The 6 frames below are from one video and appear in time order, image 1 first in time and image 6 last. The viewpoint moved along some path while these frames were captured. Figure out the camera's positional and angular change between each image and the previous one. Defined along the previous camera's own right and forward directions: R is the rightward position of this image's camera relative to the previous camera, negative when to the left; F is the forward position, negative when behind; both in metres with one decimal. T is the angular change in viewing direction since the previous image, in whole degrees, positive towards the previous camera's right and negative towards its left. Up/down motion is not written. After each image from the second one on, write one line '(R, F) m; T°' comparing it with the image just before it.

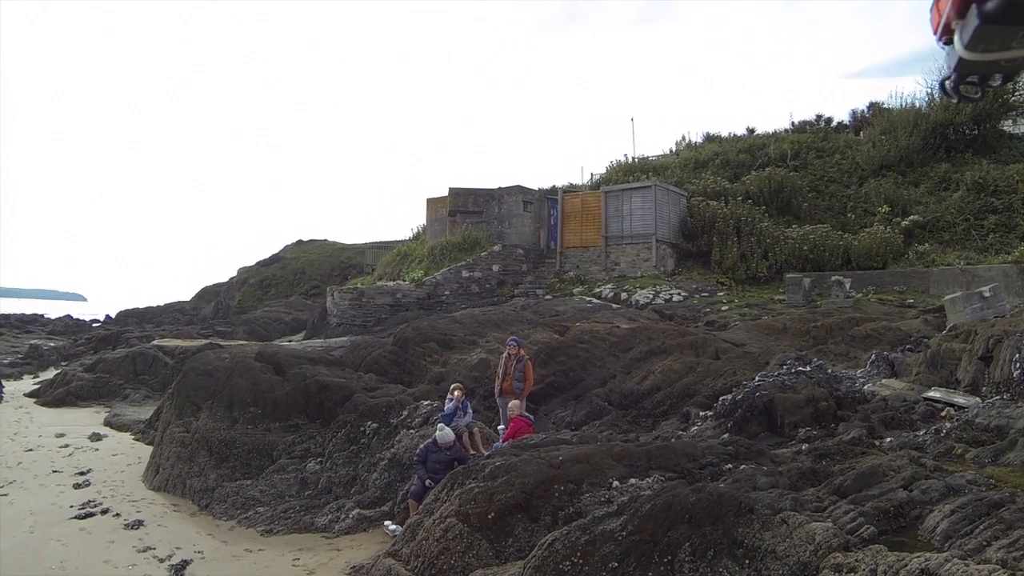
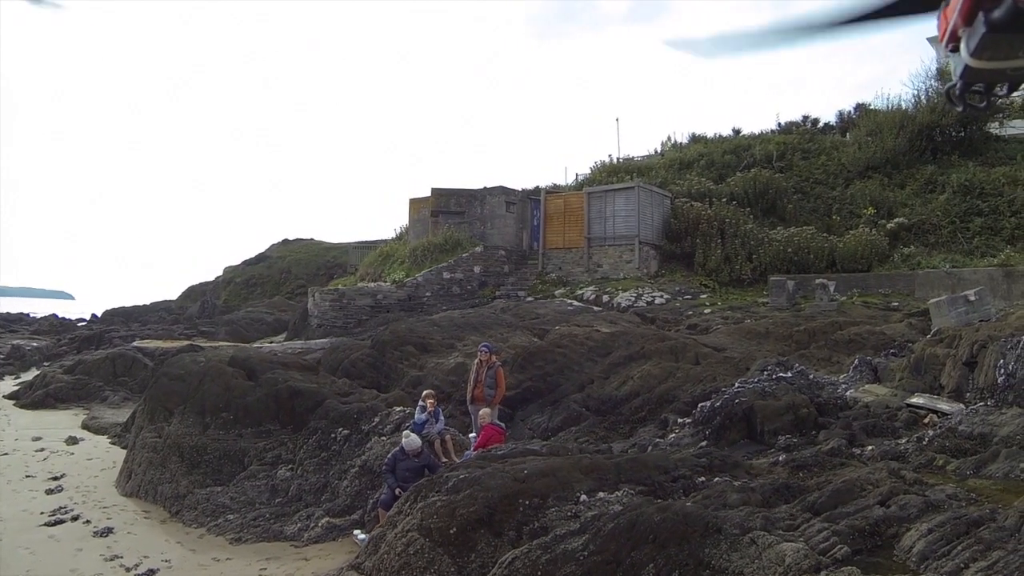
(+0.2, +0.3) m; +1°
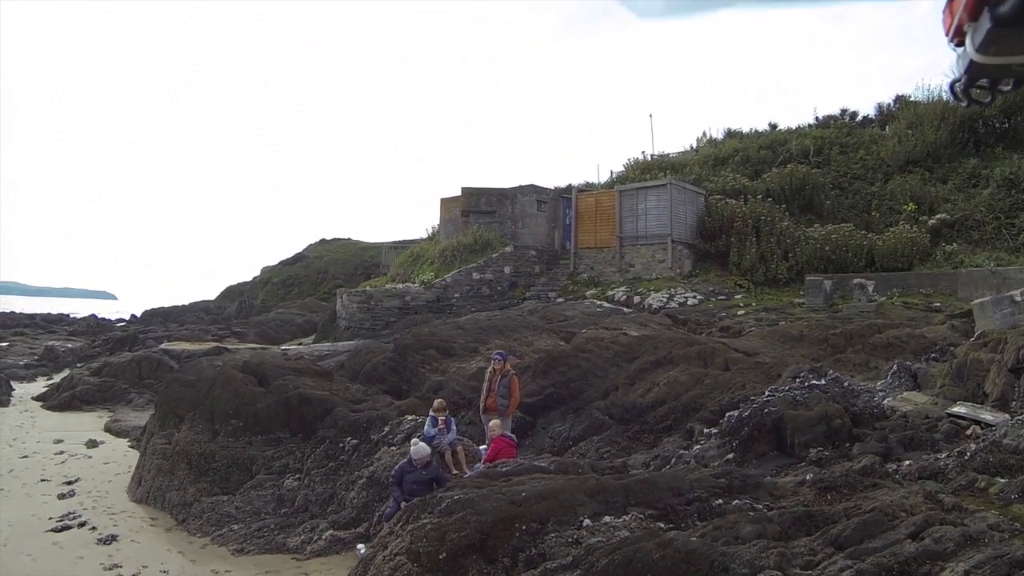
(+0.3, +0.3) m; -3°
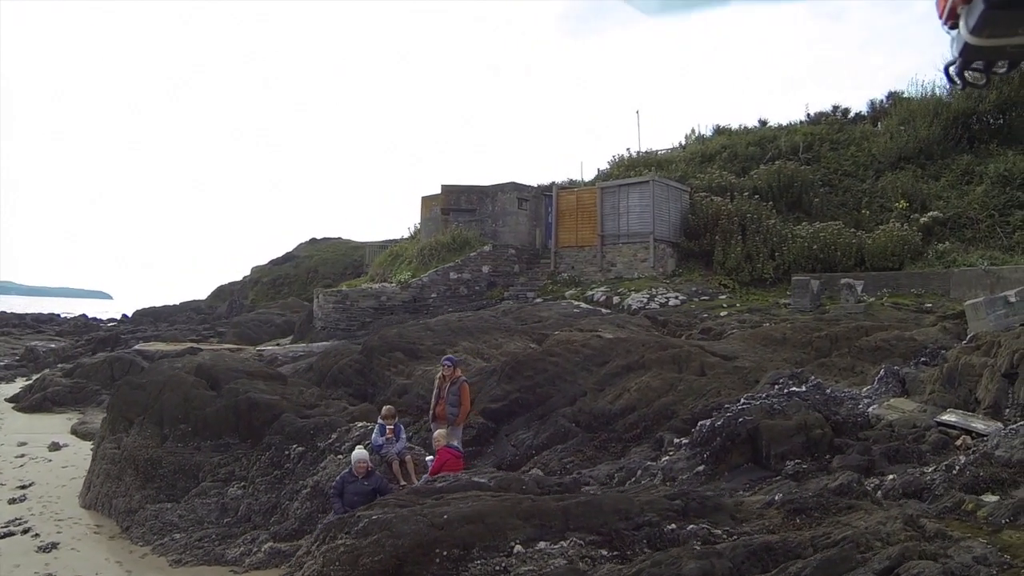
(+0.5, +0.7) m; 0°
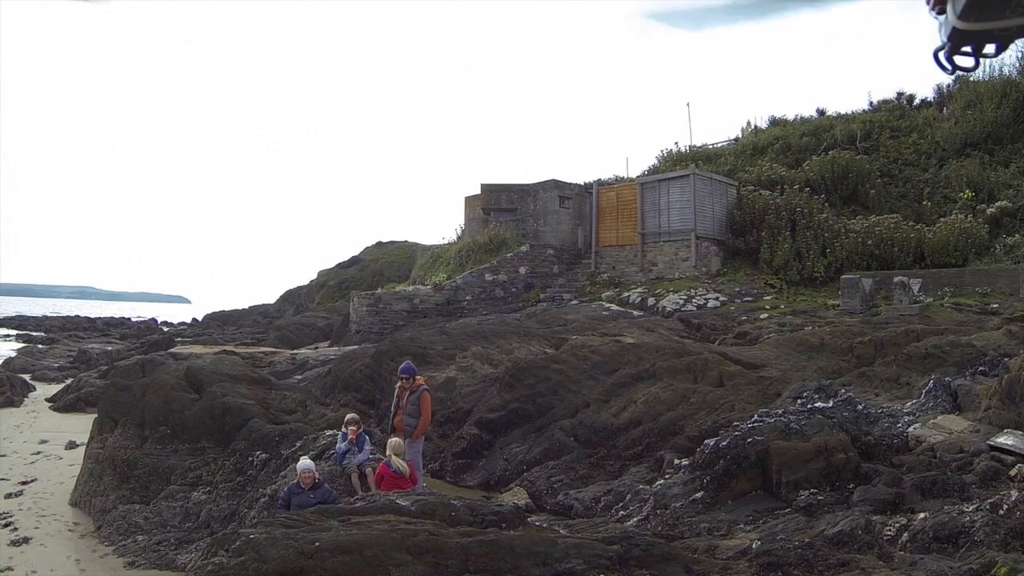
(+1.0, +0.9) m; -6°
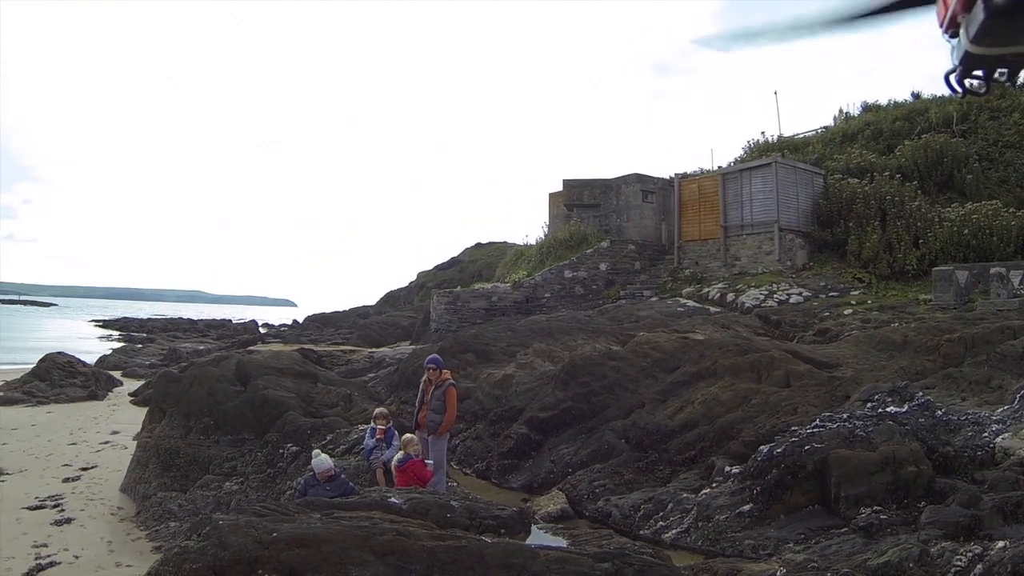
(+0.7, +0.4) m; -8°
